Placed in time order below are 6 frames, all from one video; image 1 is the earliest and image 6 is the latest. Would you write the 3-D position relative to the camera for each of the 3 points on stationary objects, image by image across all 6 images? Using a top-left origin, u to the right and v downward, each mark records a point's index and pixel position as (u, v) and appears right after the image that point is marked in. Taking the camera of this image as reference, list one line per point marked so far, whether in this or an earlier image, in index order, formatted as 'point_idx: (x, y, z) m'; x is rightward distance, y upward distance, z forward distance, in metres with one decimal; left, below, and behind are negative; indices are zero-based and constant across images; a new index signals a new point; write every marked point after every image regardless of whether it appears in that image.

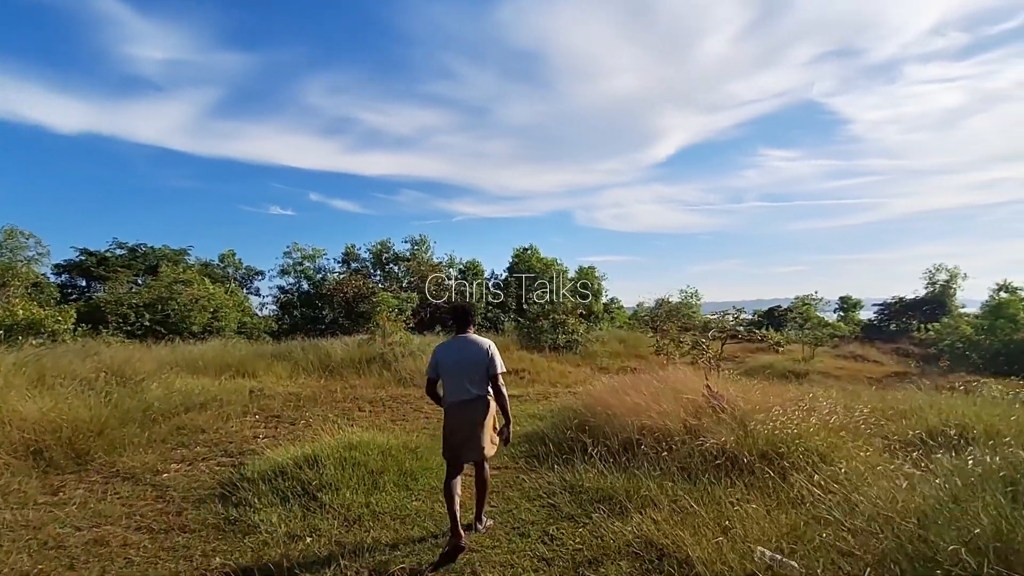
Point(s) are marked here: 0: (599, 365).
0: (+3.2, -2.9, +19.4) m
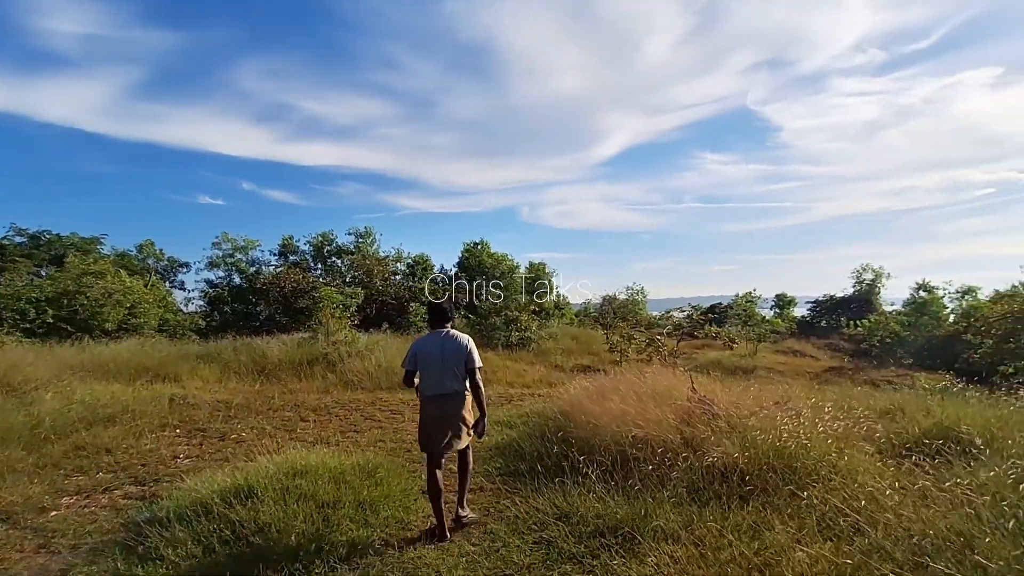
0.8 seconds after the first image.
0: (+1.4, -2.7, +19.0) m
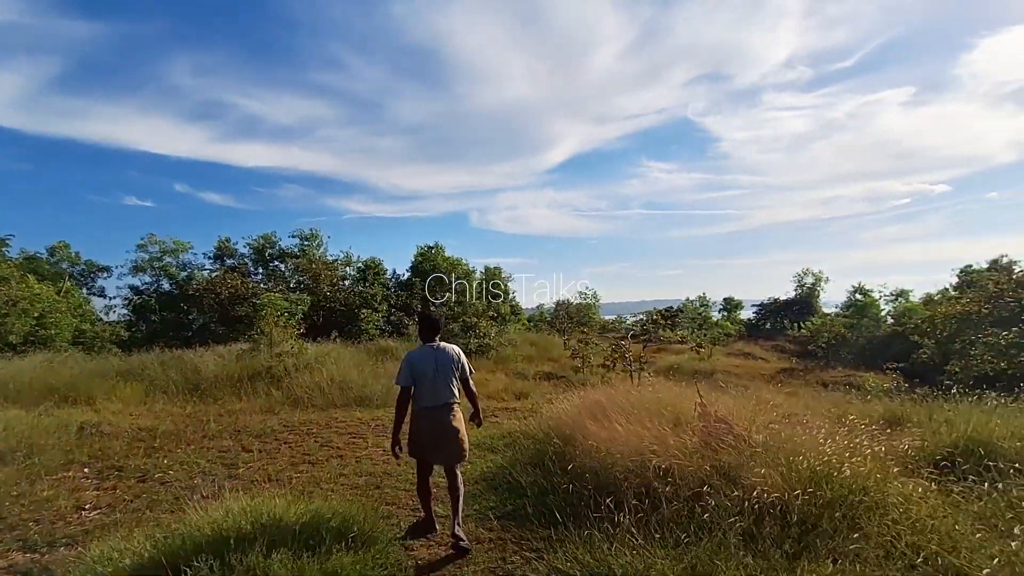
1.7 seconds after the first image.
0: (0.0, -2.9, +18.2) m
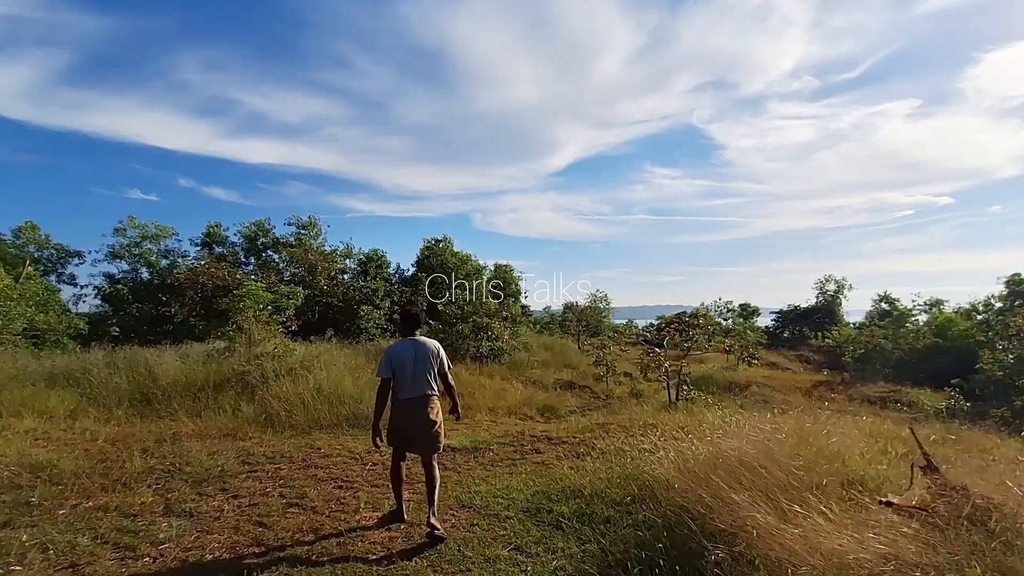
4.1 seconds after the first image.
0: (+0.6, -2.8, +16.1) m
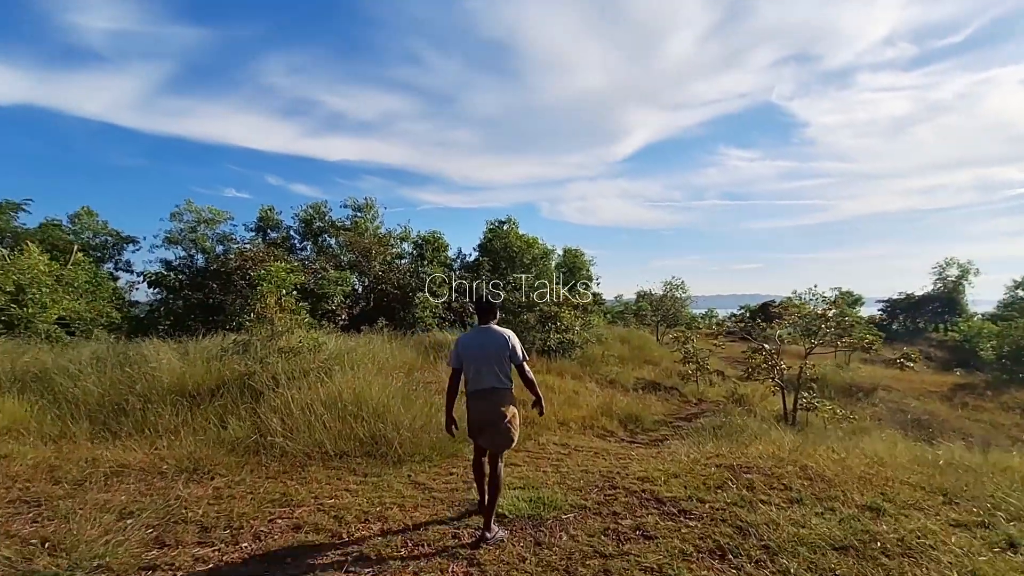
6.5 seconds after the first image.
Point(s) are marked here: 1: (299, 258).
0: (+2.5, -2.4, +13.7) m
1: (-7.2, +1.0, +17.1) m
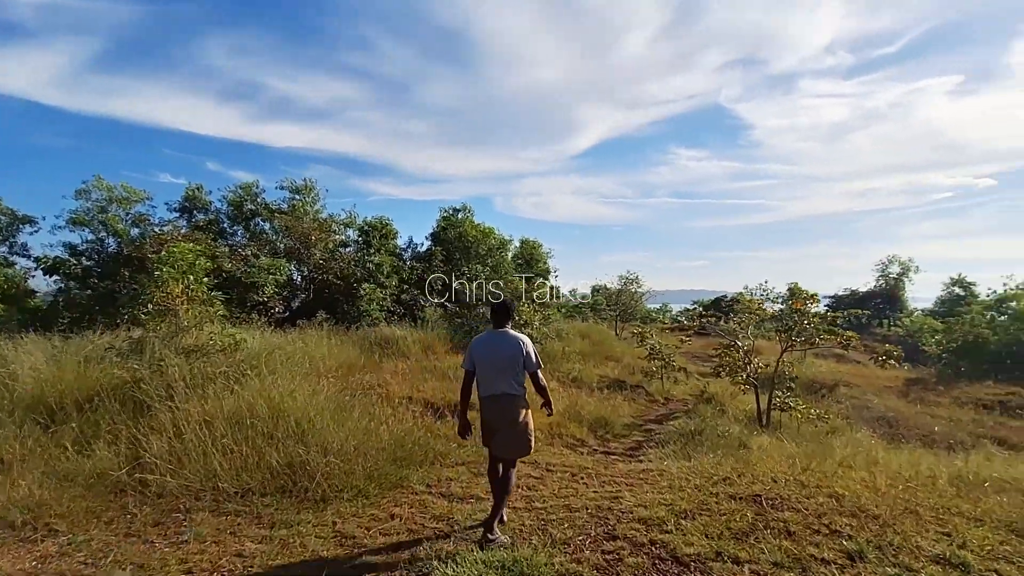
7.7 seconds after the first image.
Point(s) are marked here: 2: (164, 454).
0: (+1.4, -2.2, +12.8) m
1: (-8.5, +1.4, +15.2) m
2: (-2.8, -1.3, +4.0) m
